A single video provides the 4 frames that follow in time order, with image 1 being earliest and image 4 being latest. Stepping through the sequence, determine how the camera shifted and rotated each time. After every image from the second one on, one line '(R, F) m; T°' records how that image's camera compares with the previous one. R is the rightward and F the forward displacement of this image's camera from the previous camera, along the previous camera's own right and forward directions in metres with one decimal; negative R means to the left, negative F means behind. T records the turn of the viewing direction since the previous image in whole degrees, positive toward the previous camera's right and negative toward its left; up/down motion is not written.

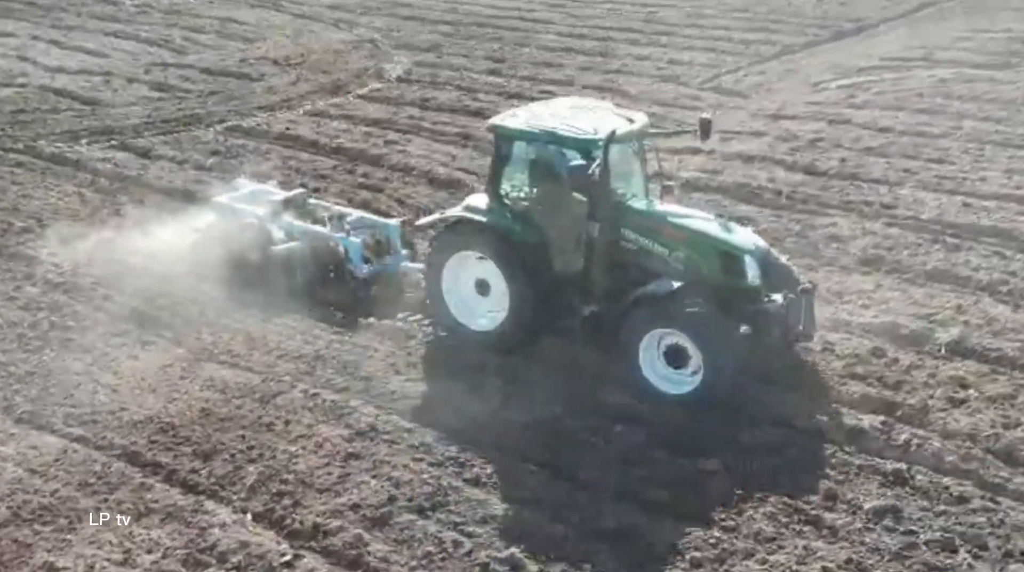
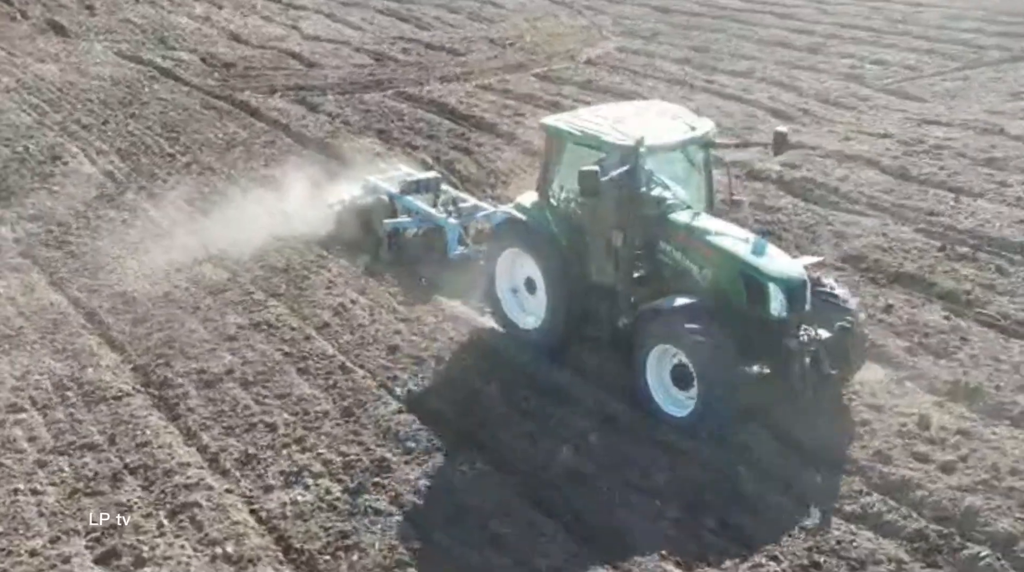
(+3.3, -0.6) m; -19°
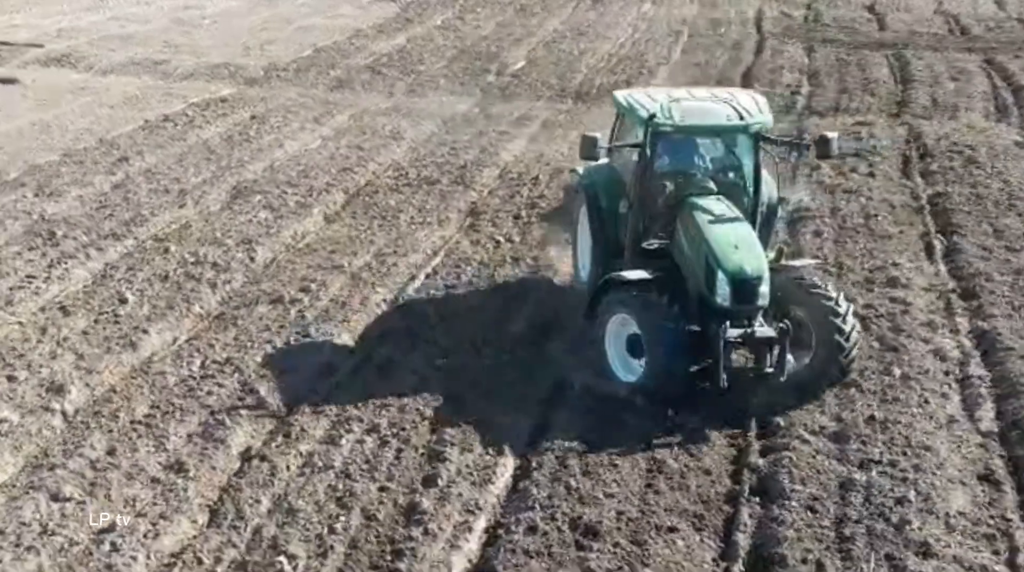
(+8.5, -1.6) m; -45°
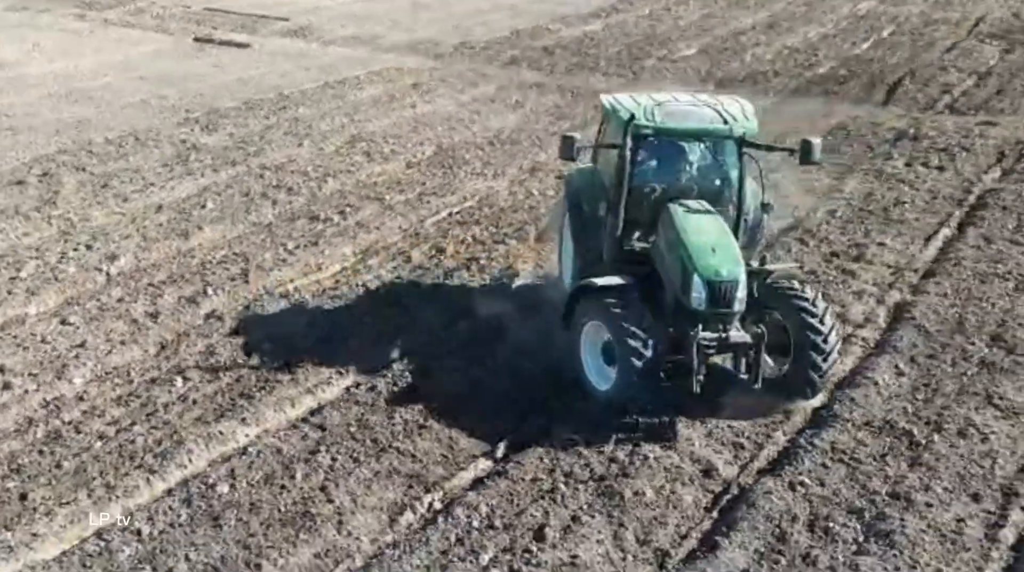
(+3.1, -1.1) m; -16°
